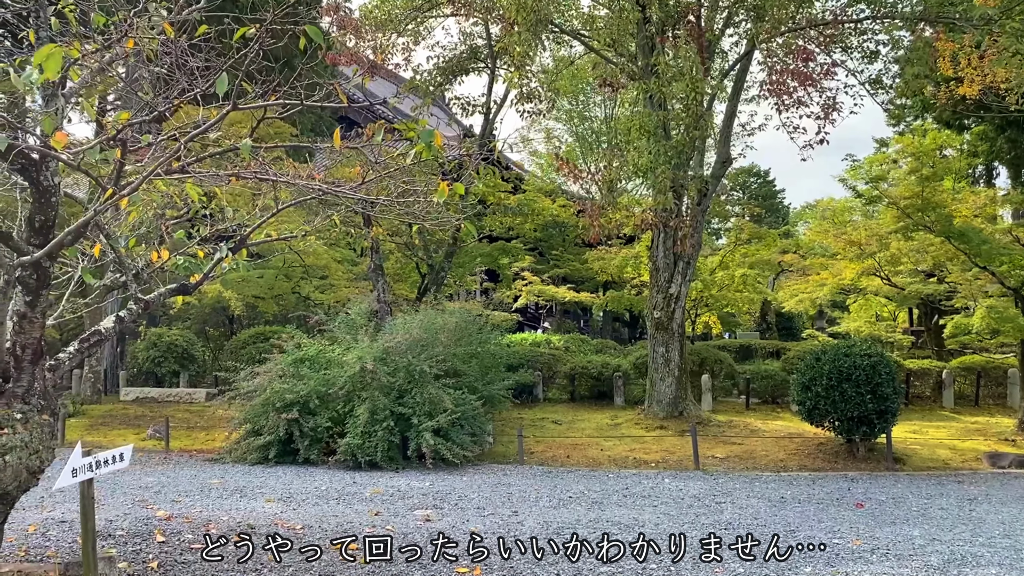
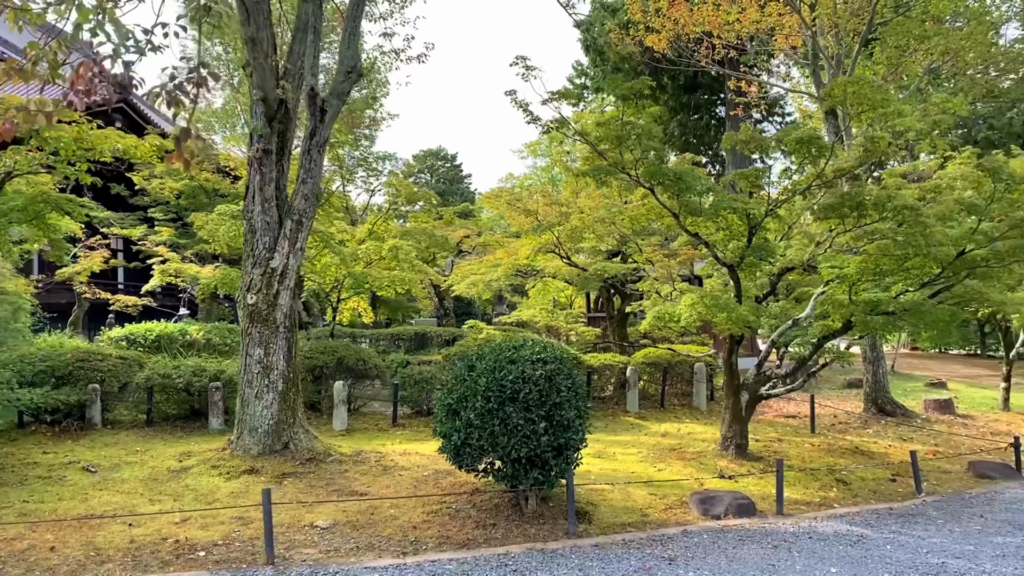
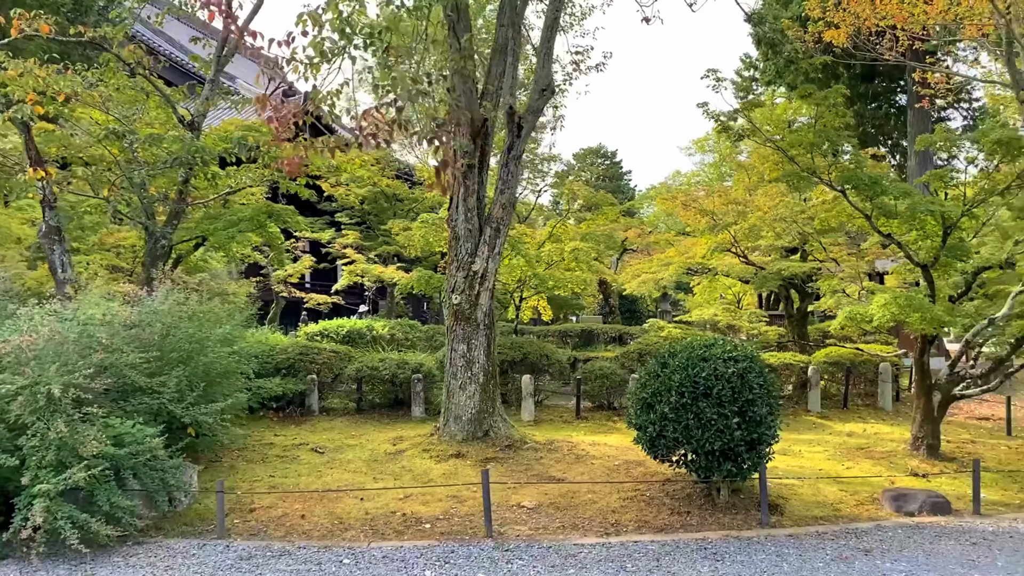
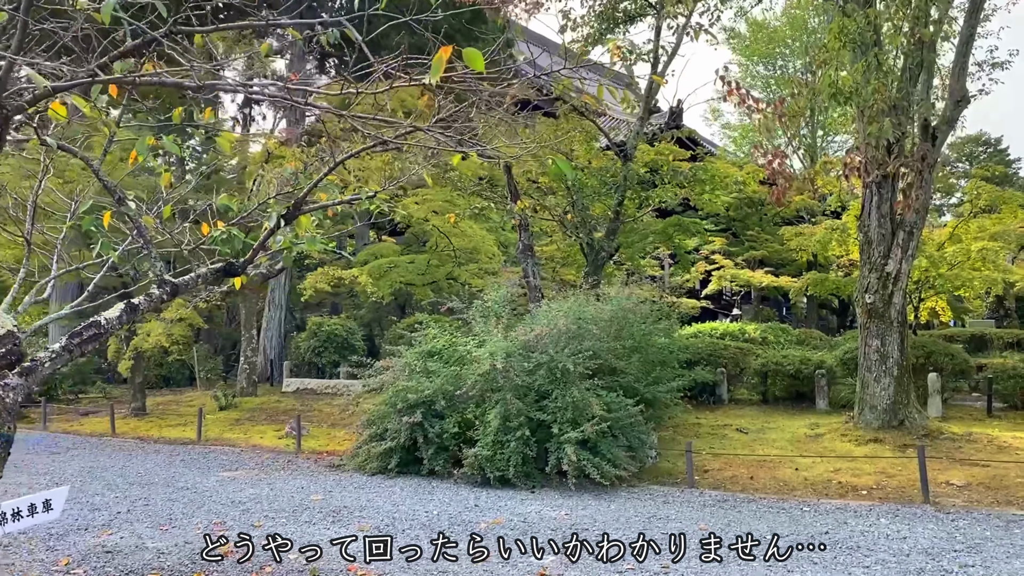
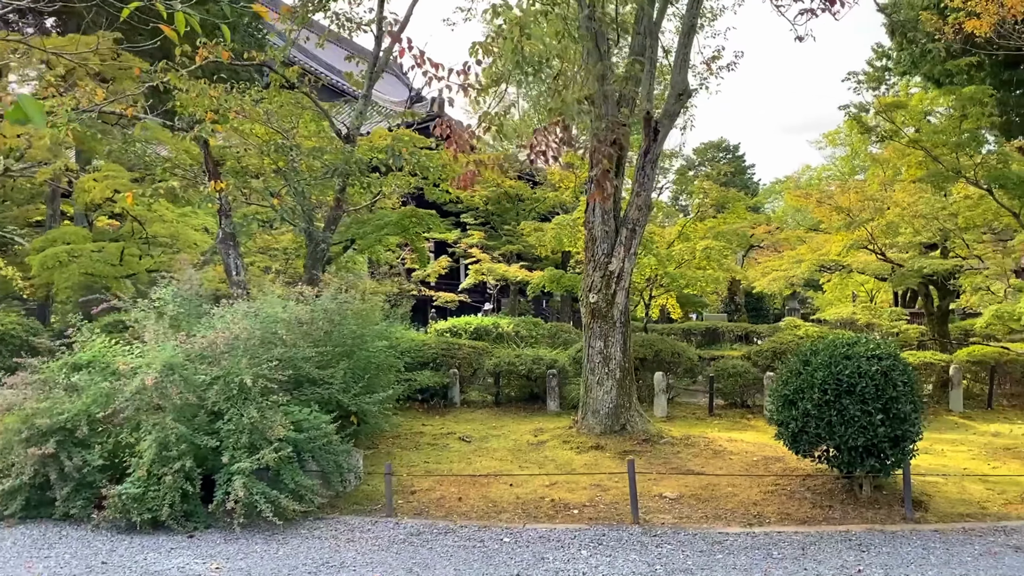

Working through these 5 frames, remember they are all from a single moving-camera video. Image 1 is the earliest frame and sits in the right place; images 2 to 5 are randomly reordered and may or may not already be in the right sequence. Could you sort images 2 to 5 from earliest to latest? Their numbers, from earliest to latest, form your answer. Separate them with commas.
4, 5, 3, 2
